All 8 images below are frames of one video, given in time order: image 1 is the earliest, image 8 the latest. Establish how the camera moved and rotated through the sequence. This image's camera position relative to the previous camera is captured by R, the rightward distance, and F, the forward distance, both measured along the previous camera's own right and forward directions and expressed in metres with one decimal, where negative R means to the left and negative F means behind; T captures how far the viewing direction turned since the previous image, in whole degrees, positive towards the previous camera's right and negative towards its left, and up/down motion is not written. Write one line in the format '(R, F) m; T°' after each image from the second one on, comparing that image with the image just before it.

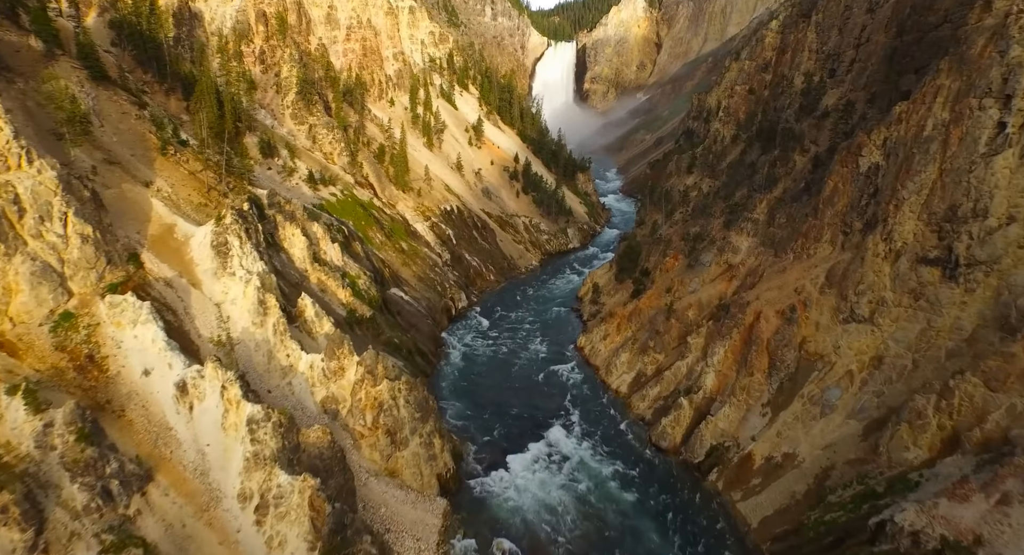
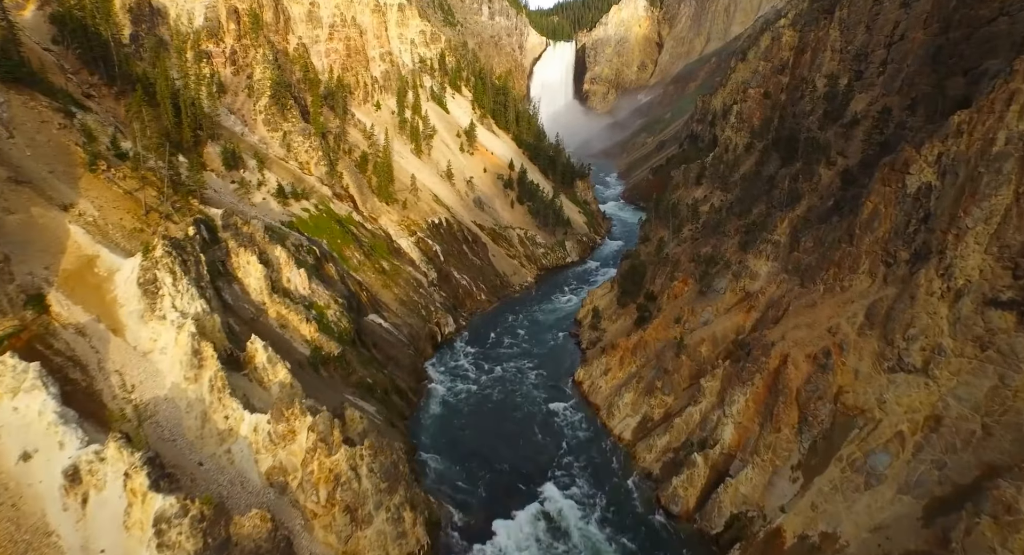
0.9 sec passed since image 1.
(+0.6, +4.5) m; 0°
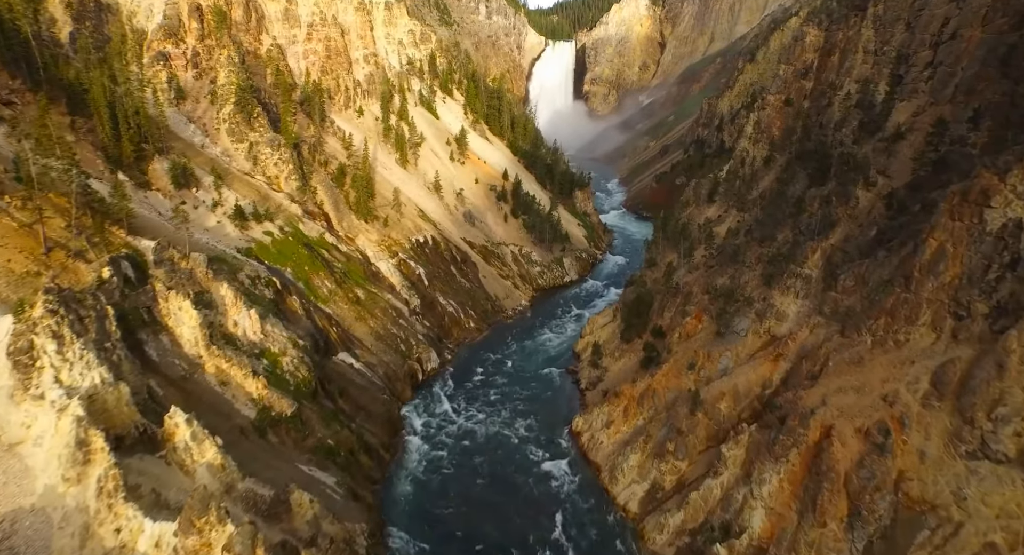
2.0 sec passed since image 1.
(+0.7, +5.0) m; 0°
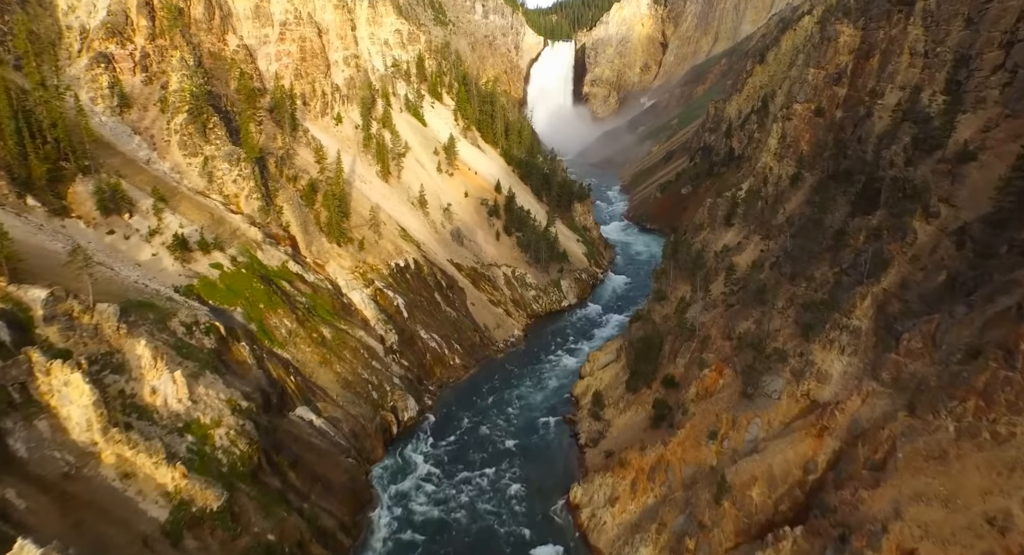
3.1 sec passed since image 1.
(+0.6, +5.4) m; 0°
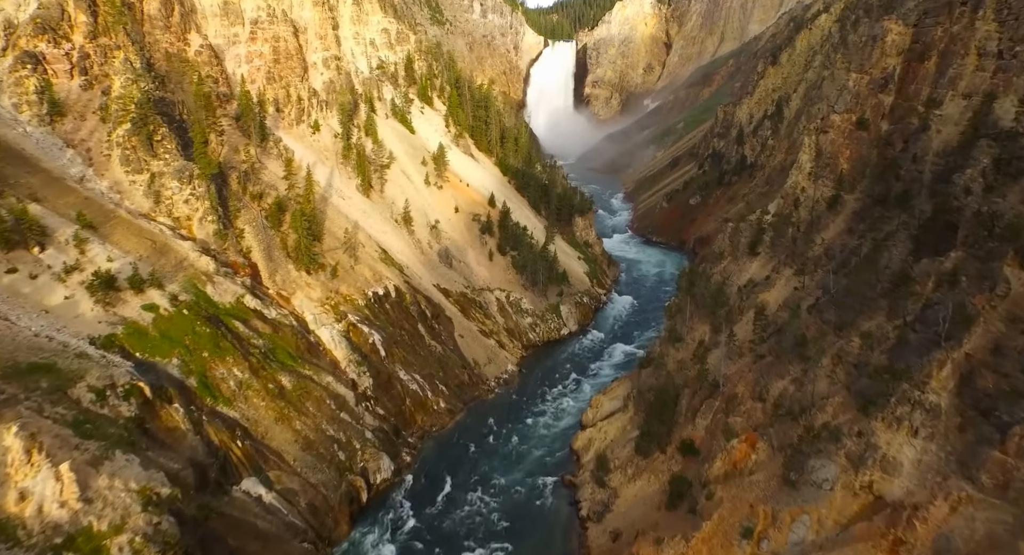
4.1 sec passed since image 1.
(+0.6, +5.2) m; 0°
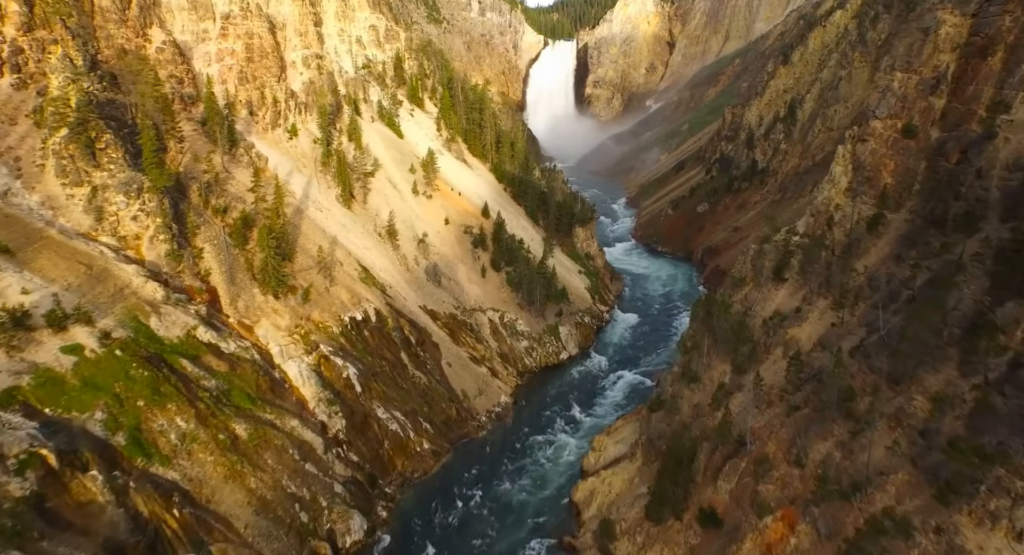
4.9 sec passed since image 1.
(+0.5, +4.3) m; 0°
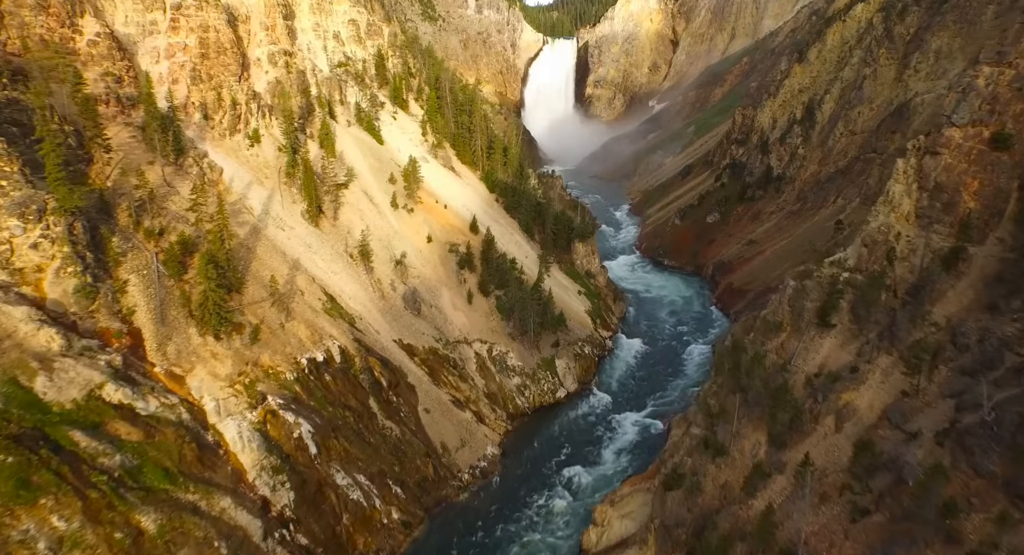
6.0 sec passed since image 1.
(+0.7, +5.6) m; 0°
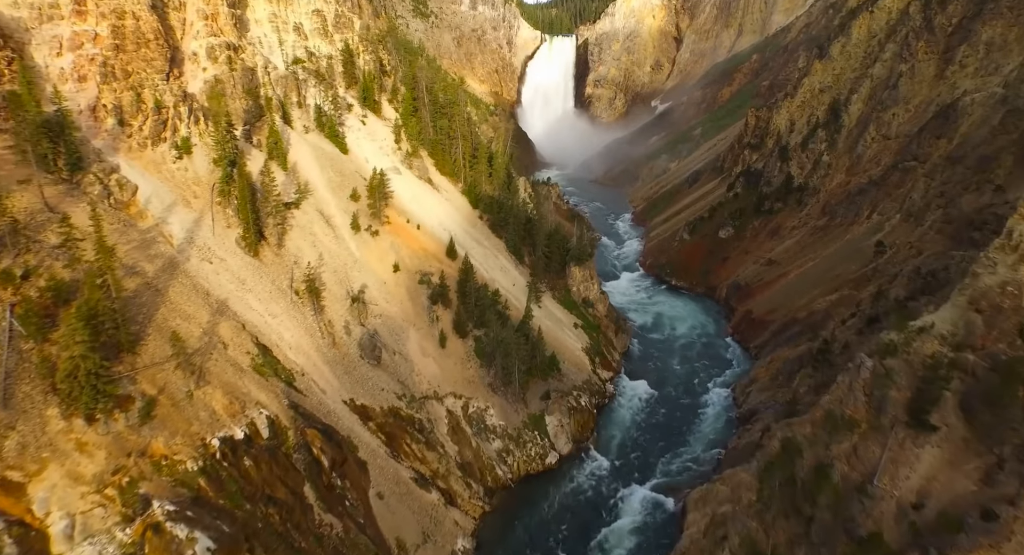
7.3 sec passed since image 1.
(+1.1, +7.2) m; 0°
